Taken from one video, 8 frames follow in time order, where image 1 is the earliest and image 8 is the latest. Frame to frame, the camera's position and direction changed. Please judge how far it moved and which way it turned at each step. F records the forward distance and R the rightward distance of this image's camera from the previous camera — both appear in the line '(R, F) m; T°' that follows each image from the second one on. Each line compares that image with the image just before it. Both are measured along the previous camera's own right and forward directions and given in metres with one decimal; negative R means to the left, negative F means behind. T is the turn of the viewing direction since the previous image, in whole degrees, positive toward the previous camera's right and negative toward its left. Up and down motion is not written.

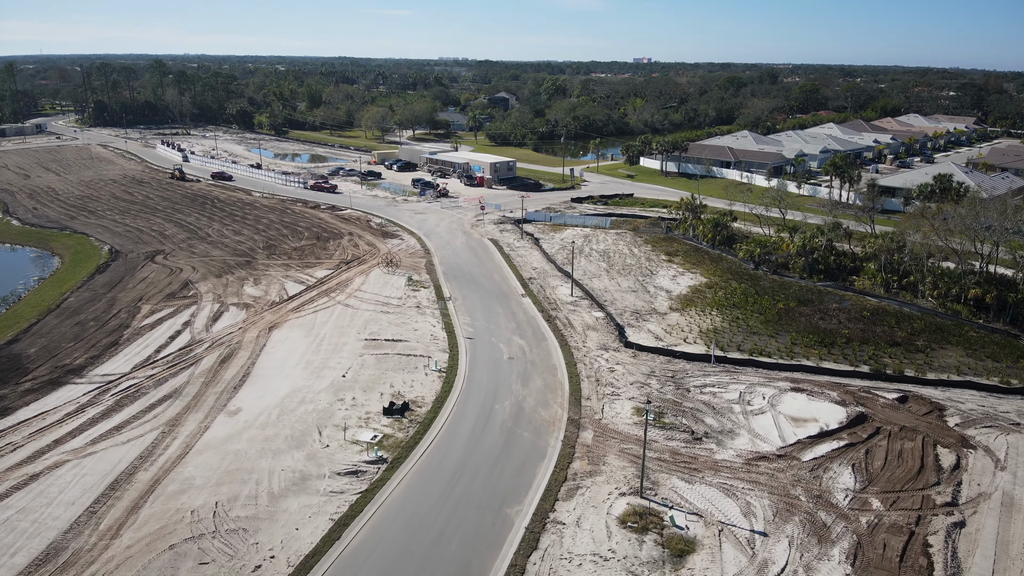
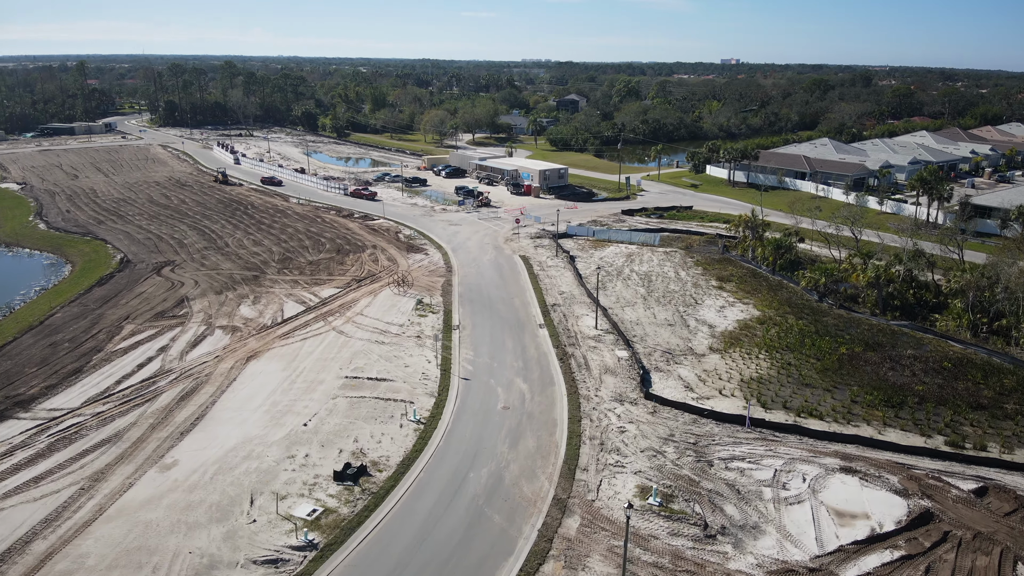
(+2.3, +3.9) m; -6°
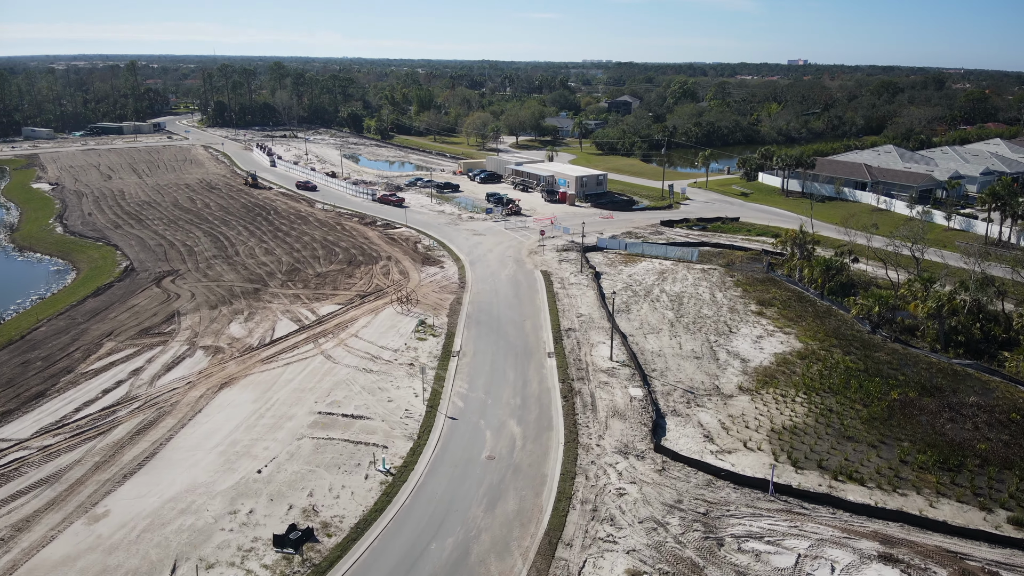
(+1.7, +2.9) m; -4°
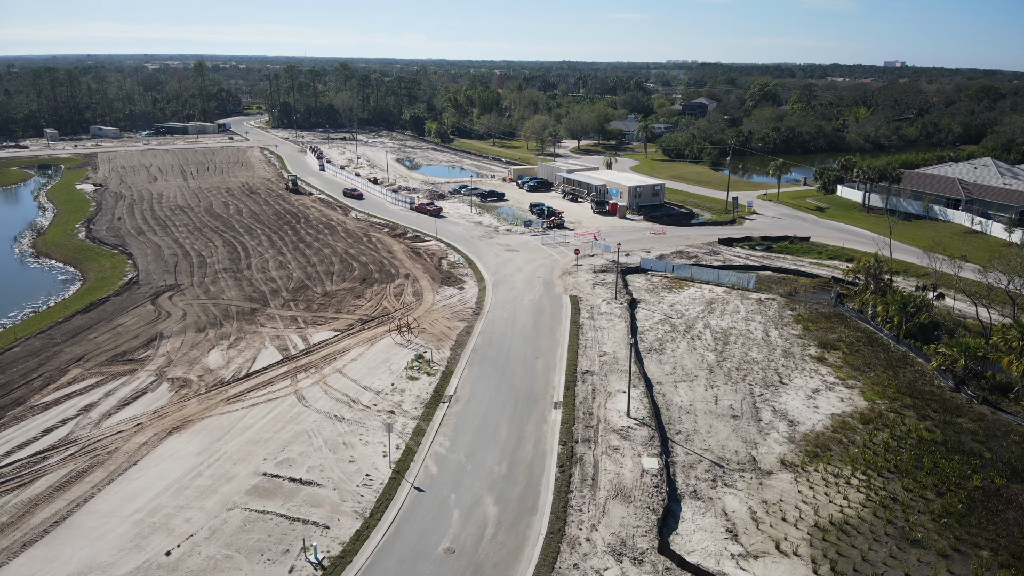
(+2.1, +3.9) m; -6°
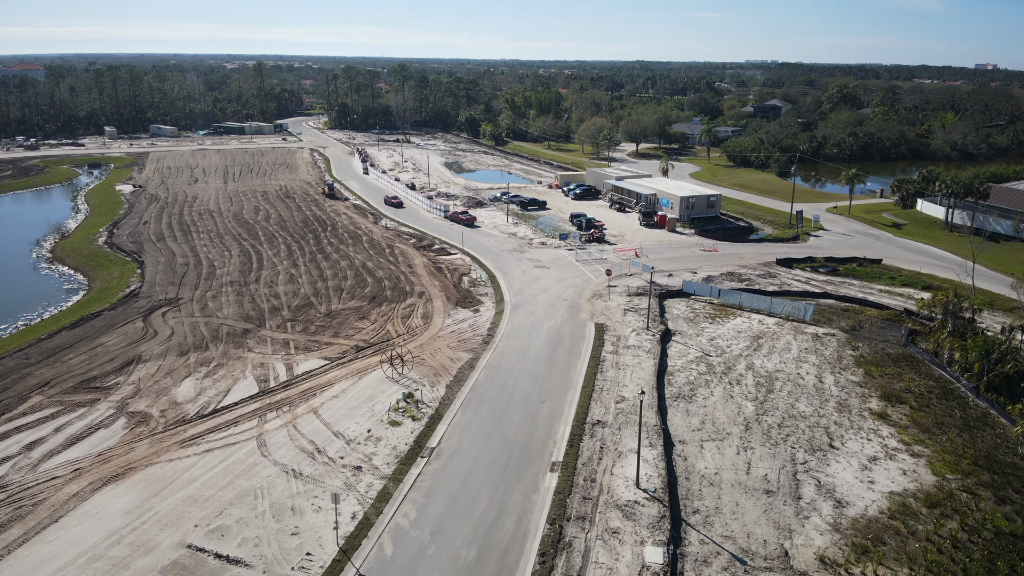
(+1.8, +3.4) m; -5°
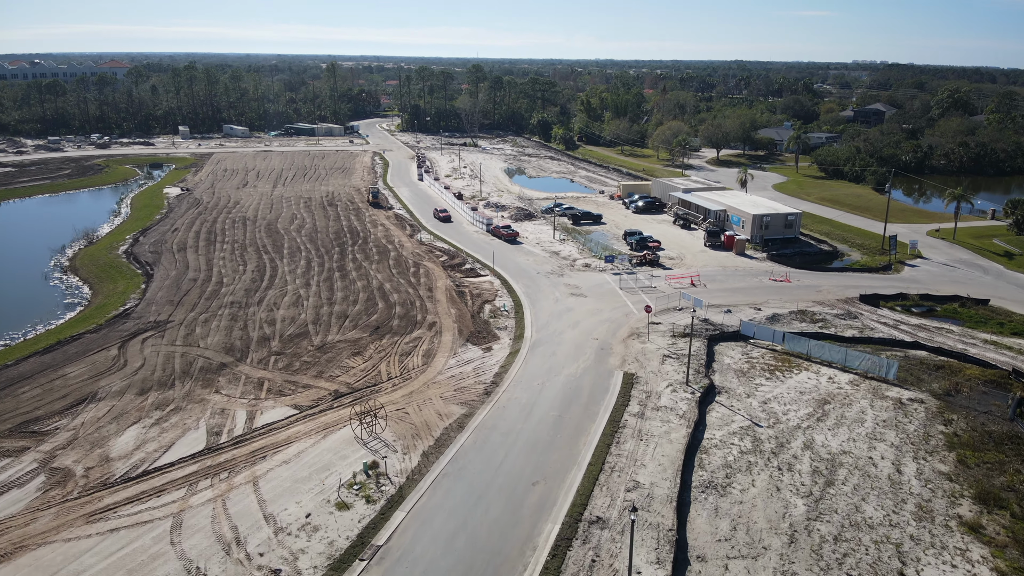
(+2.3, +4.4) m; -6°
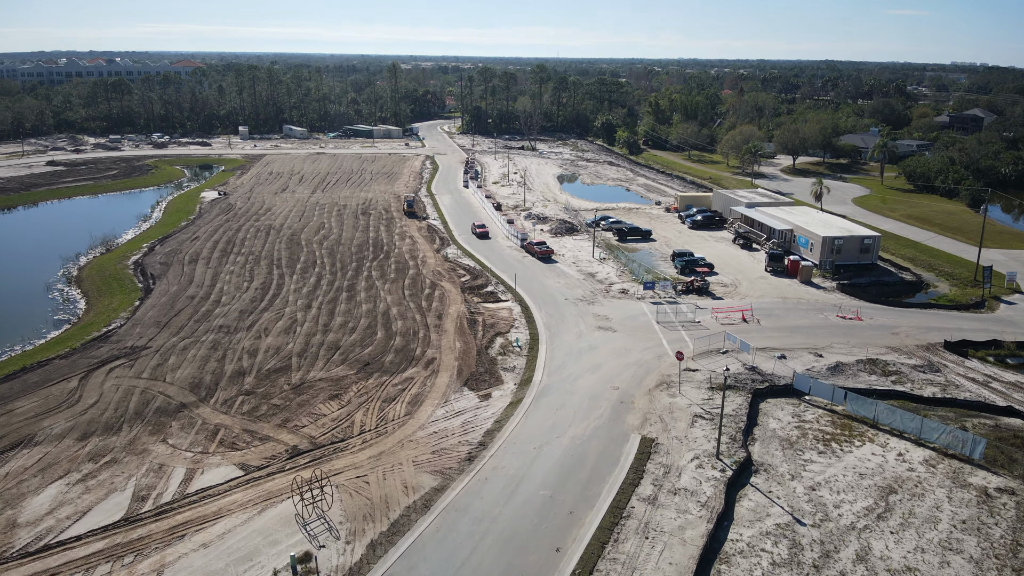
(+2.0, +3.9) m; -5°
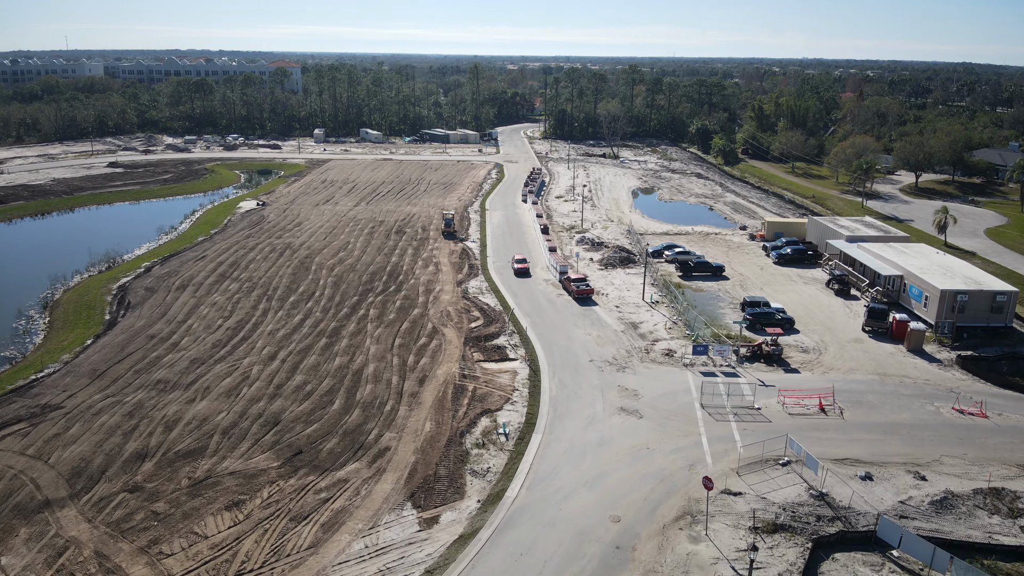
(+2.9, +6.3) m; -8°
